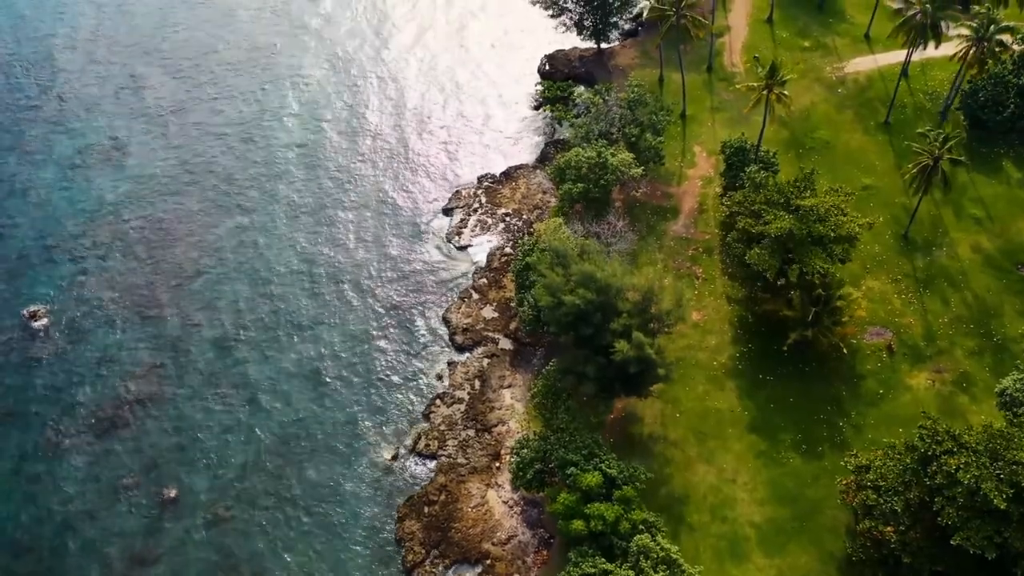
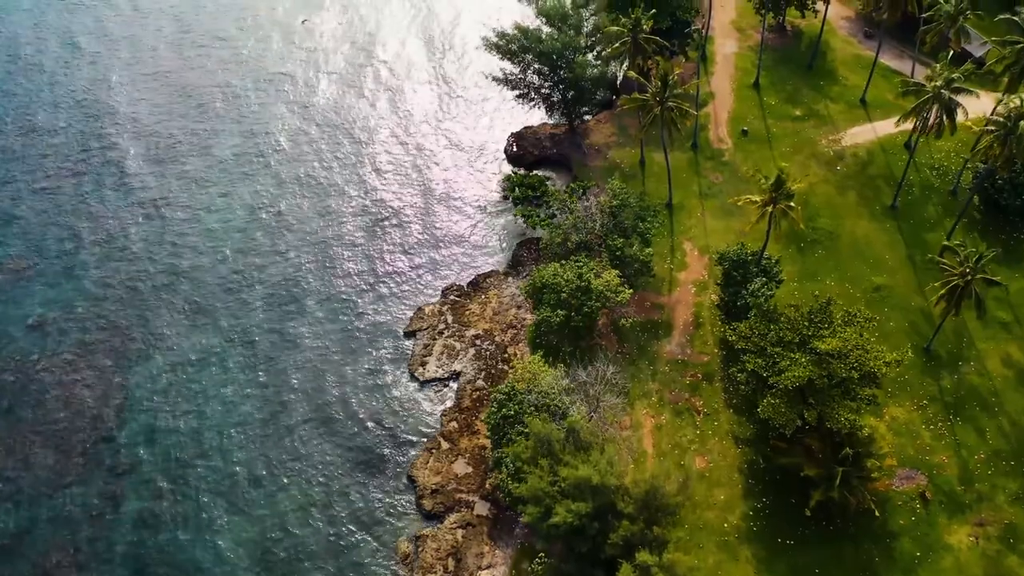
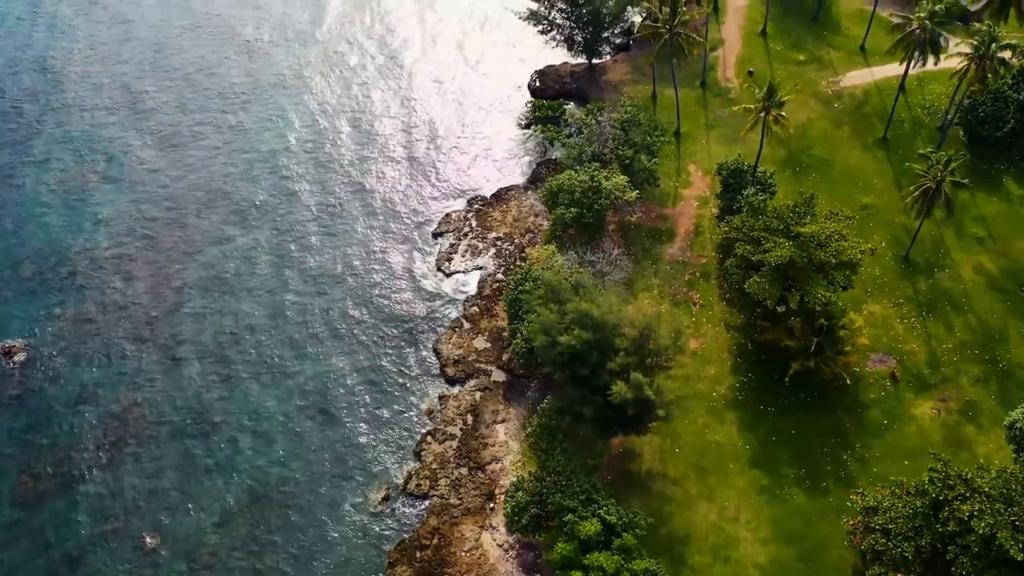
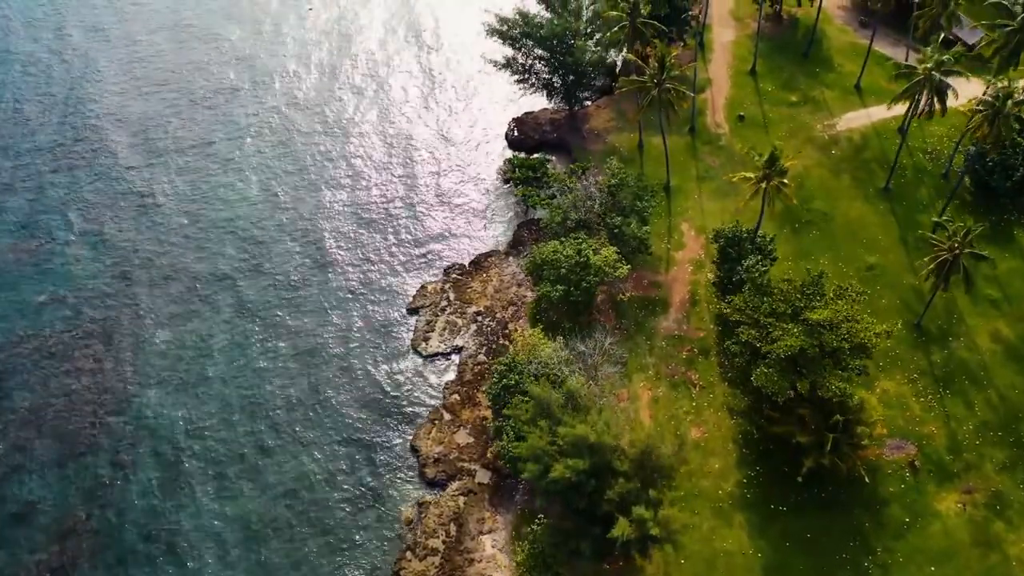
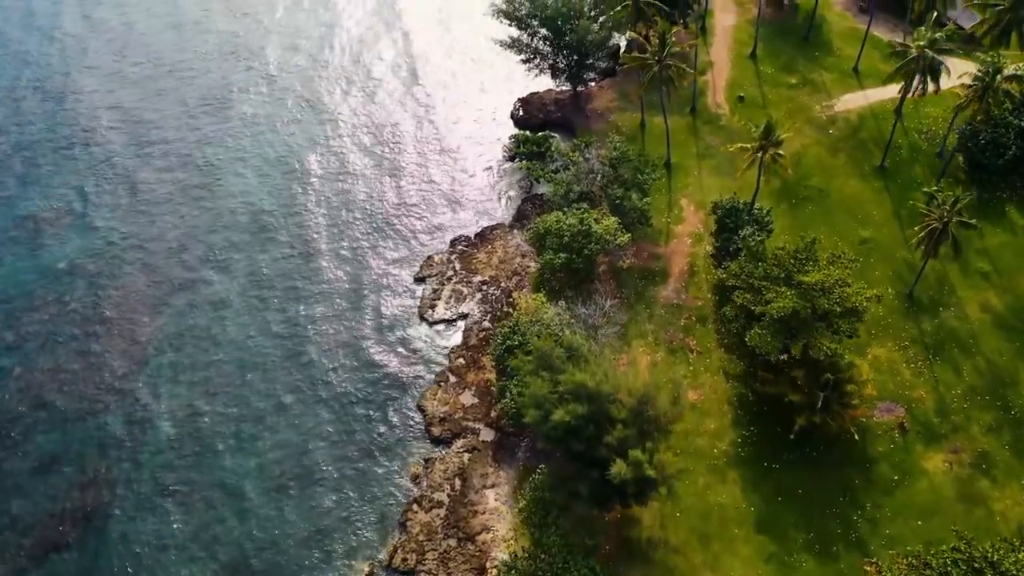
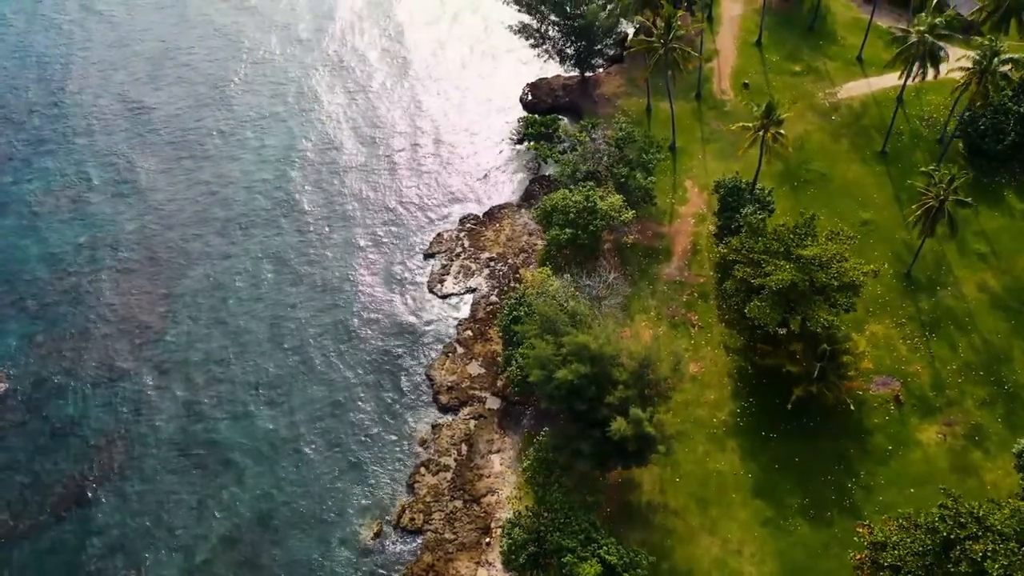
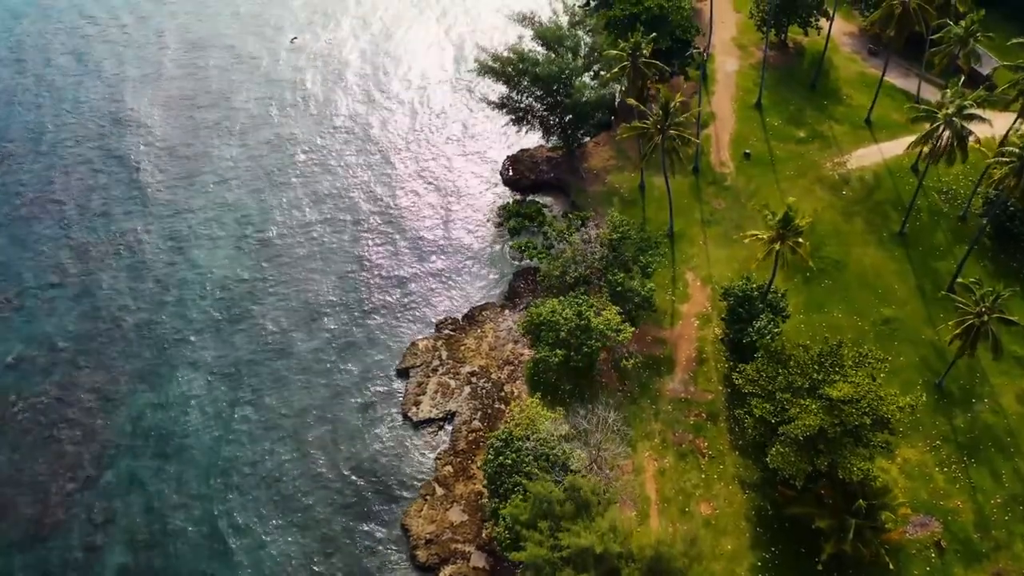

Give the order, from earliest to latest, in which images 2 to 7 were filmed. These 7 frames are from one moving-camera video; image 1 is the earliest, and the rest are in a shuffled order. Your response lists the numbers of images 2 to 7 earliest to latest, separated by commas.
3, 6, 5, 4, 2, 7
